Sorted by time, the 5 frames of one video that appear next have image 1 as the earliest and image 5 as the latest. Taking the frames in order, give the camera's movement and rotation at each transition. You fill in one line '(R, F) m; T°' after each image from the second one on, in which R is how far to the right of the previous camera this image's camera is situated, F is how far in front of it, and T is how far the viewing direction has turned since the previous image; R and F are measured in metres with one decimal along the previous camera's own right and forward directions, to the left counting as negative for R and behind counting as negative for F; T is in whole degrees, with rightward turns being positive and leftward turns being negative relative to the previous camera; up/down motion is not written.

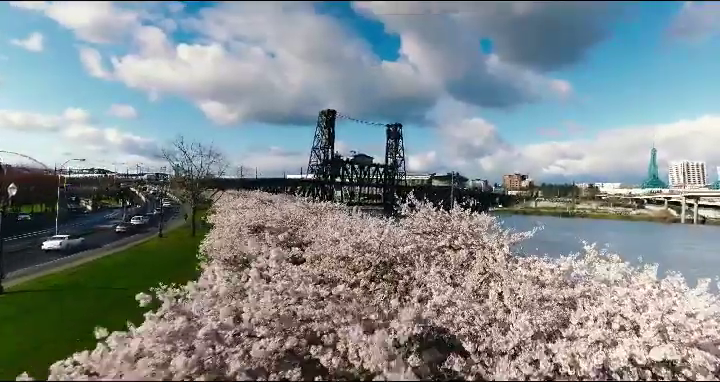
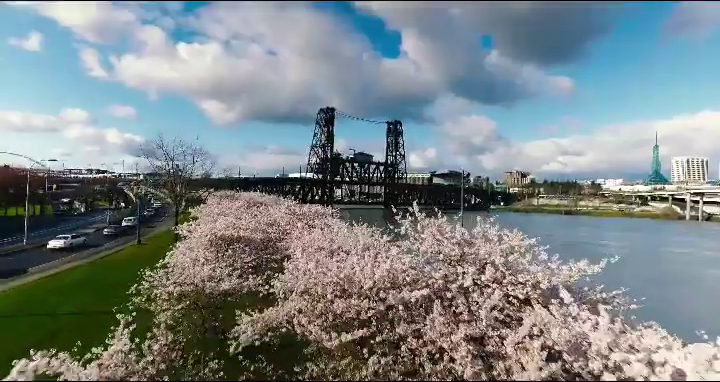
(+0.2, +3.0) m; 0°
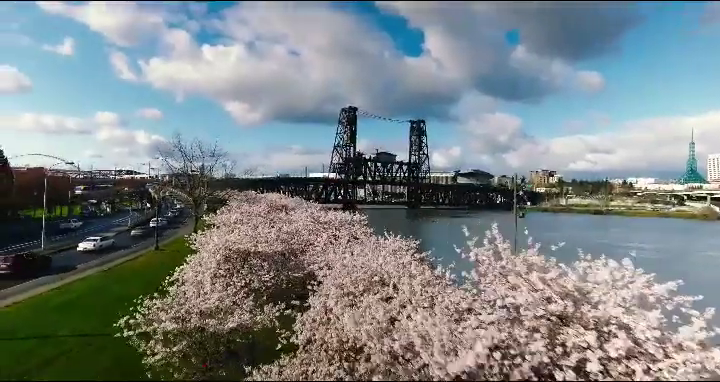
(-0.3, +2.1) m; -2°
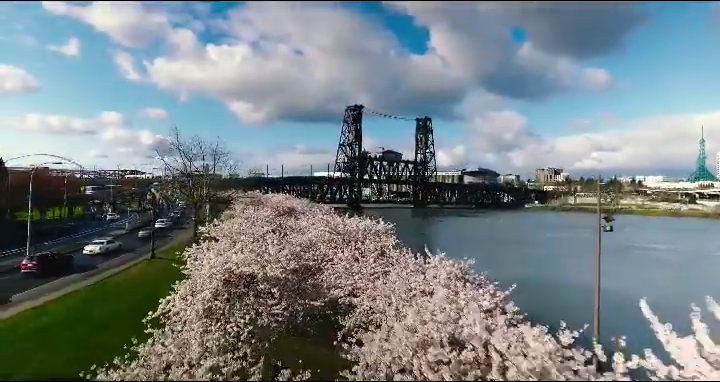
(-0.7, +3.1) m; 0°
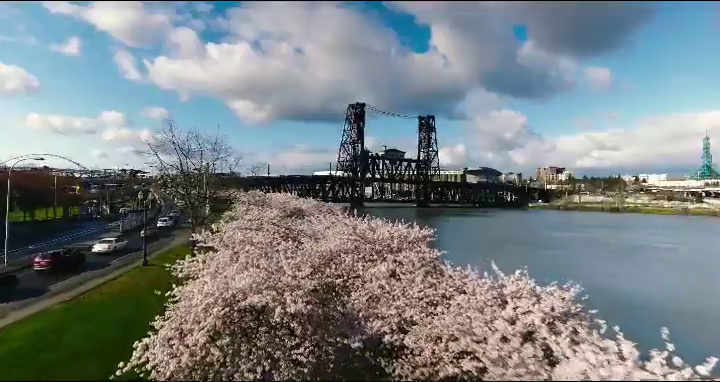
(-0.8, +3.1) m; 0°
